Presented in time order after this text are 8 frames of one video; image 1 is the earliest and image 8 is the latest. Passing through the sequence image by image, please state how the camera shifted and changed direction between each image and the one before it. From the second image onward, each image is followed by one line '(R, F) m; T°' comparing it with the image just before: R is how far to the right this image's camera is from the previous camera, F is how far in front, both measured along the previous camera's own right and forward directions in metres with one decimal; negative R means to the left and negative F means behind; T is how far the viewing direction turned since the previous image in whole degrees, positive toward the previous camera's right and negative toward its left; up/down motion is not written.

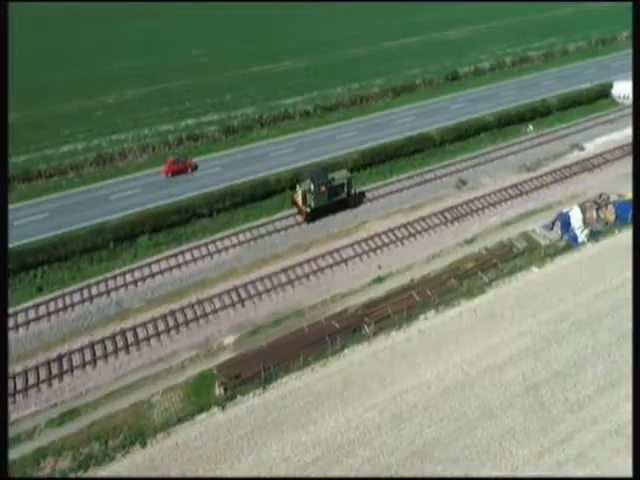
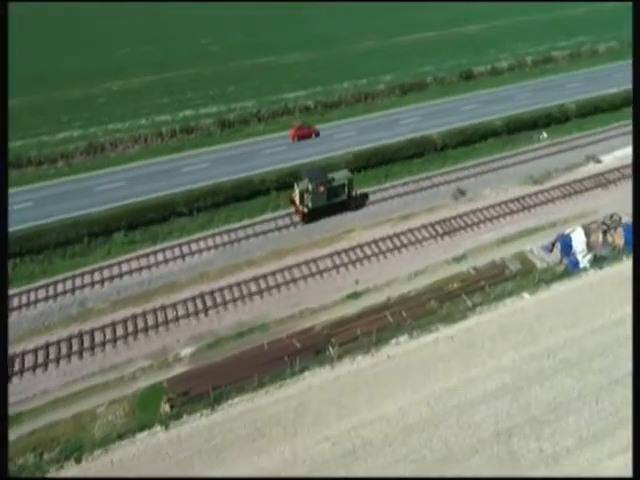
(+2.4, +1.4) m; -3°
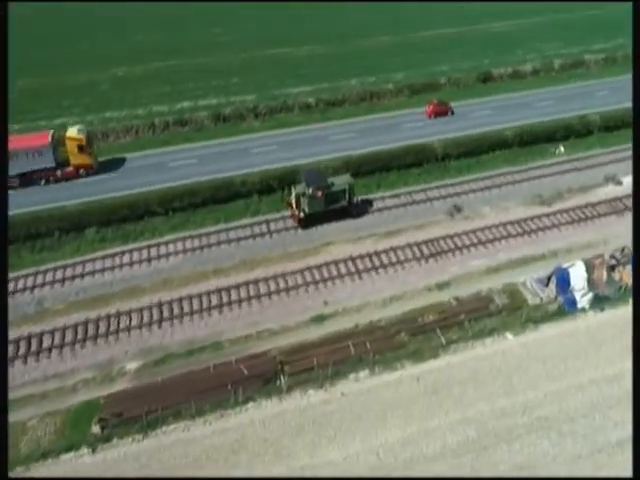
(+2.7, +1.7) m; -3°
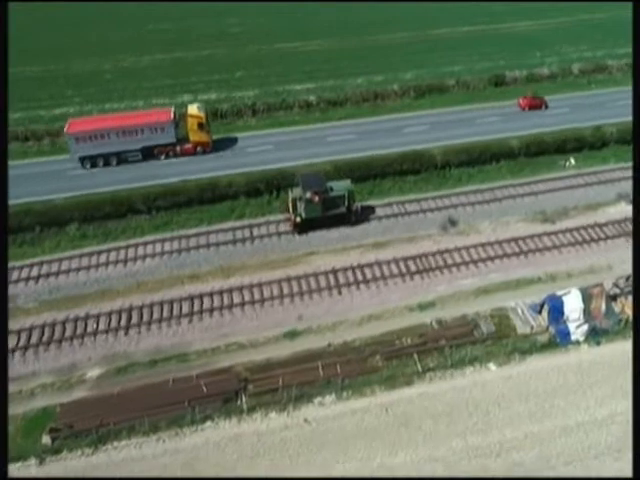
(+1.7, +1.0) m; -2°
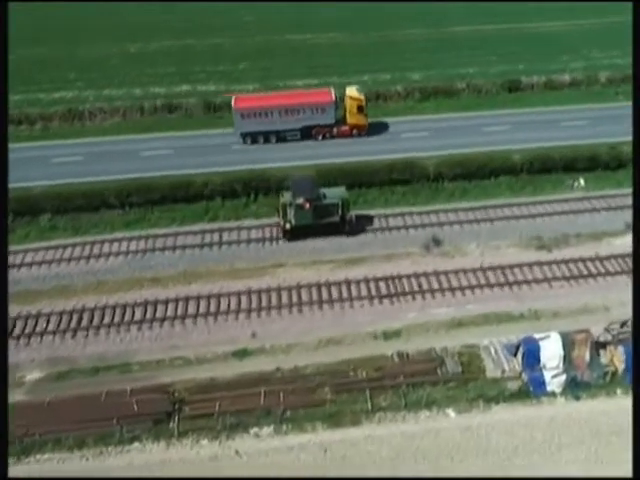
(+2.6, +1.4) m; -3°
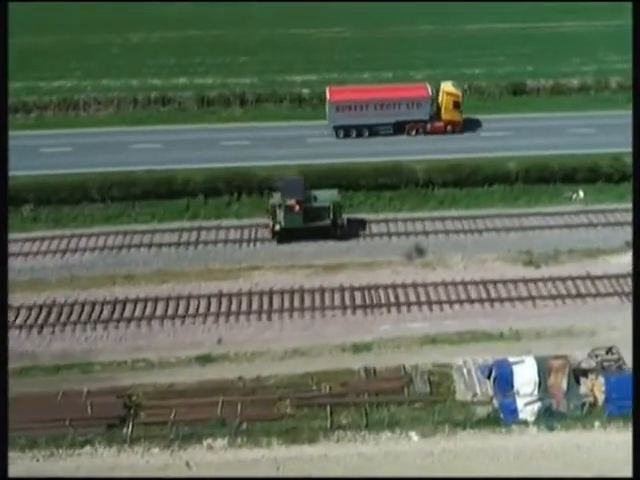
(+1.7, +0.7) m; -2°
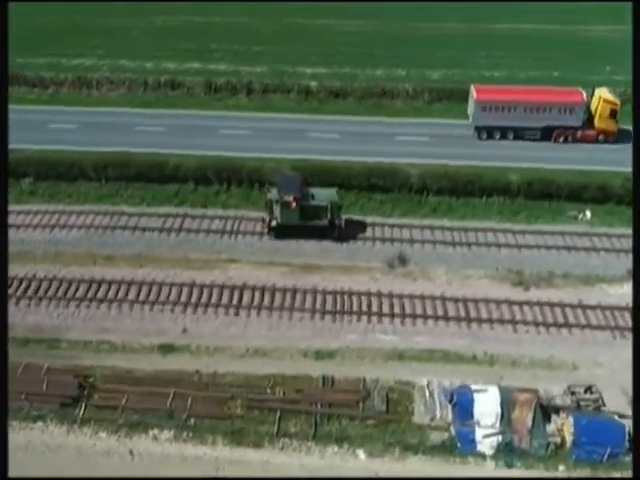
(+2.1, +0.6) m; -4°
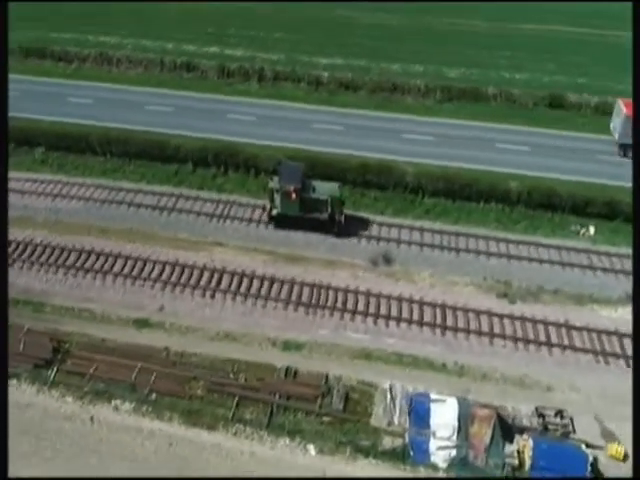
(+1.8, +0.2) m; -4°
